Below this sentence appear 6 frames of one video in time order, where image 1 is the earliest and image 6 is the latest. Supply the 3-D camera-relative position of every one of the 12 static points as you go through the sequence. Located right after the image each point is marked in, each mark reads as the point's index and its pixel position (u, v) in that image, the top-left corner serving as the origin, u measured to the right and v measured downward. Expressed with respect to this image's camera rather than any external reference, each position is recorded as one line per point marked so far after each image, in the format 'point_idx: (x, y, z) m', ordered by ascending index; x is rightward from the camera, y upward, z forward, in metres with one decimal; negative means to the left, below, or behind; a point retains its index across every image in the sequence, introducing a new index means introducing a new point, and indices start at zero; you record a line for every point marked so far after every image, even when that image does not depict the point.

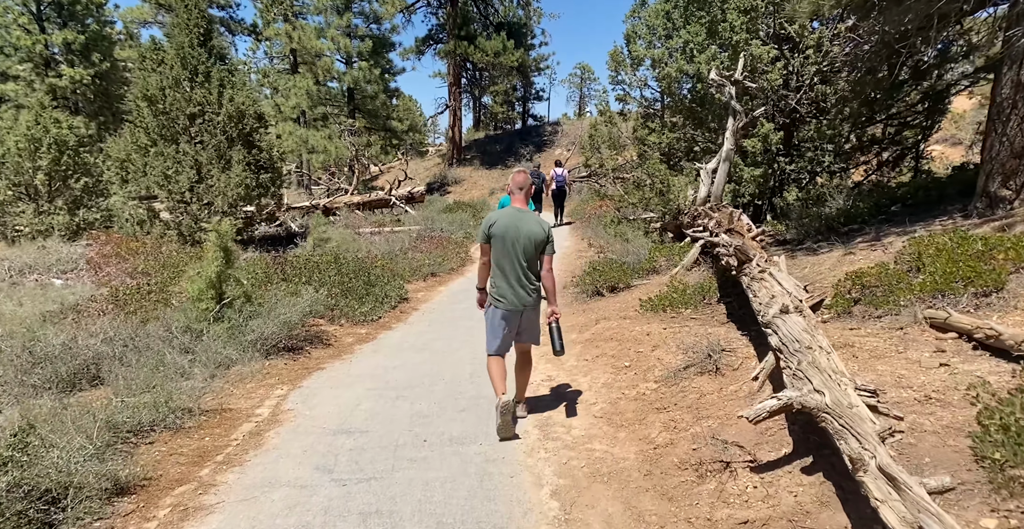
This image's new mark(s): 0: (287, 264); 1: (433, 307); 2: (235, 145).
0: (-3.9, 0.0, +10.5) m
1: (-1.3, -0.7, +9.9) m
2: (-7.0, +3.0, +15.3) m
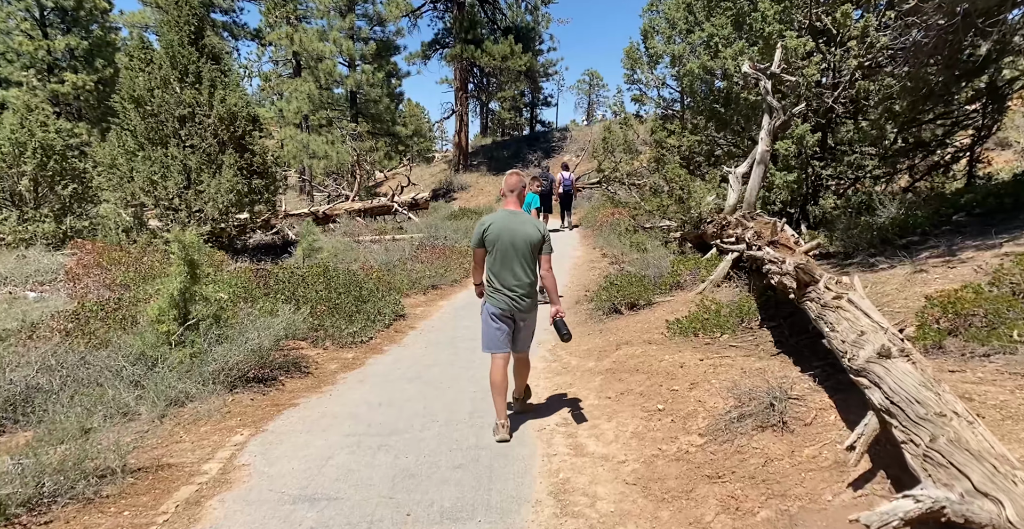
0: (-3.8, -0.2, +9.5) m
1: (-1.2, -0.9, +9.0) m
2: (-6.8, +2.8, +14.5) m
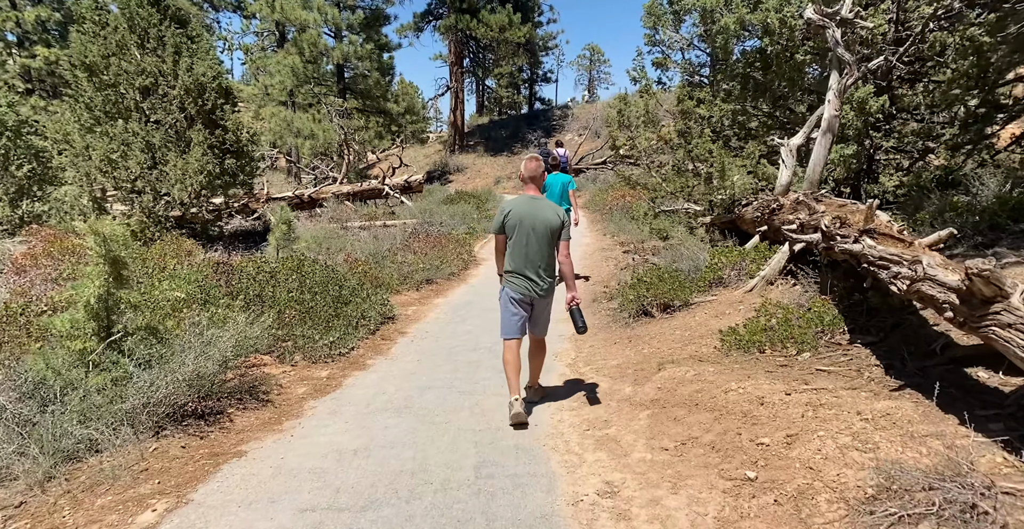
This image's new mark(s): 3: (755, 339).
0: (-3.7, -0.1, +8.1) m
1: (-1.1, -0.8, +7.6) m
2: (-6.8, +3.0, +13.0) m
3: (+2.0, -0.6, +5.1) m
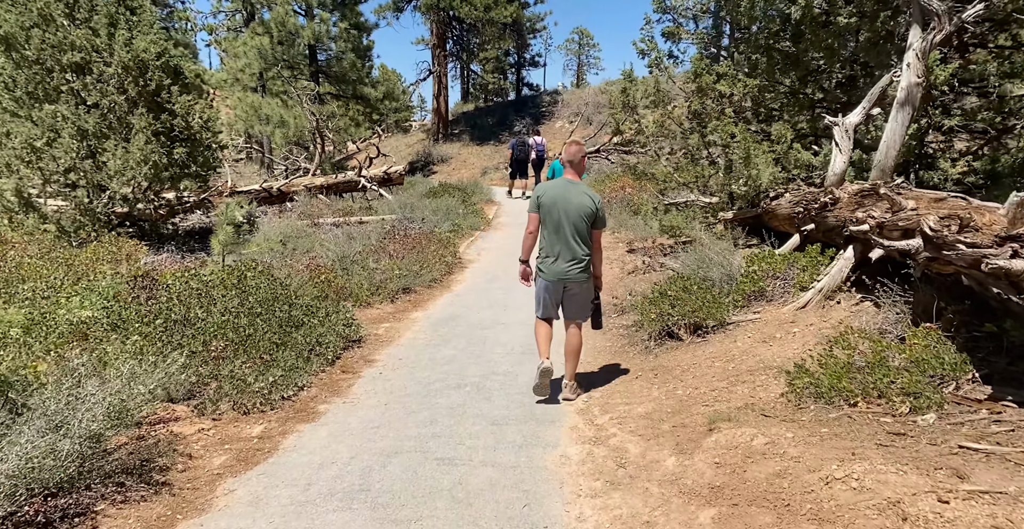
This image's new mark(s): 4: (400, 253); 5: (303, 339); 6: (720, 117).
0: (-3.8, -0.3, +6.6) m
1: (-1.2, -0.9, +6.1) m
2: (-7.0, +2.9, +11.3) m
3: (+2.0, -0.7, +3.7) m
4: (-1.9, +0.2, +10.2) m
5: (-2.0, -0.7, +5.7) m
6: (+3.1, +2.2, +9.2) m
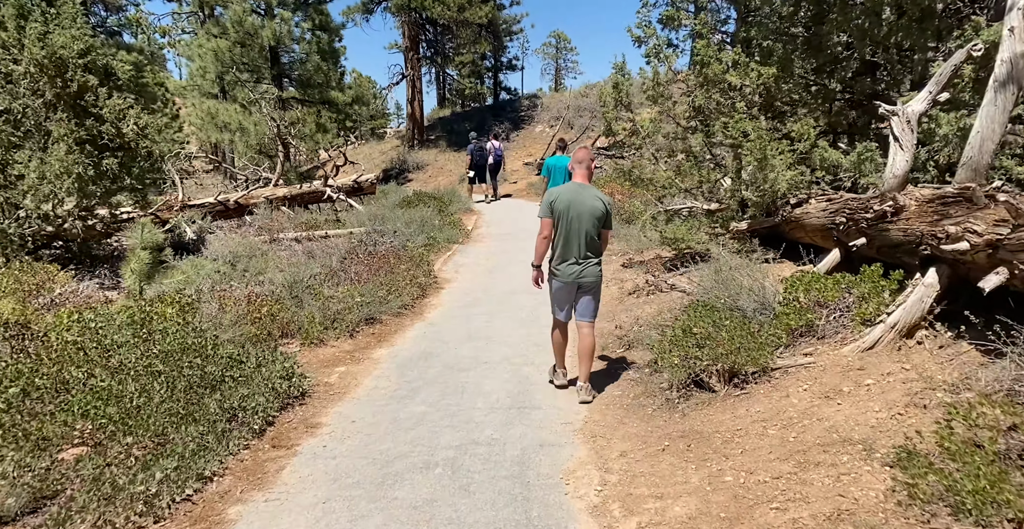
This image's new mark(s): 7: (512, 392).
0: (-3.9, -0.6, +5.1) m
1: (-1.3, -1.2, +4.7) m
2: (-7.3, +2.4, +9.8) m
3: (+1.9, -0.9, +2.4) m
4: (-2.2, -0.1, +8.8) m
5: (-2.1, -1.0, +4.3) m
6: (+2.9, +2.0, +8.0) m
7: (0.0, -1.1, +5.4) m
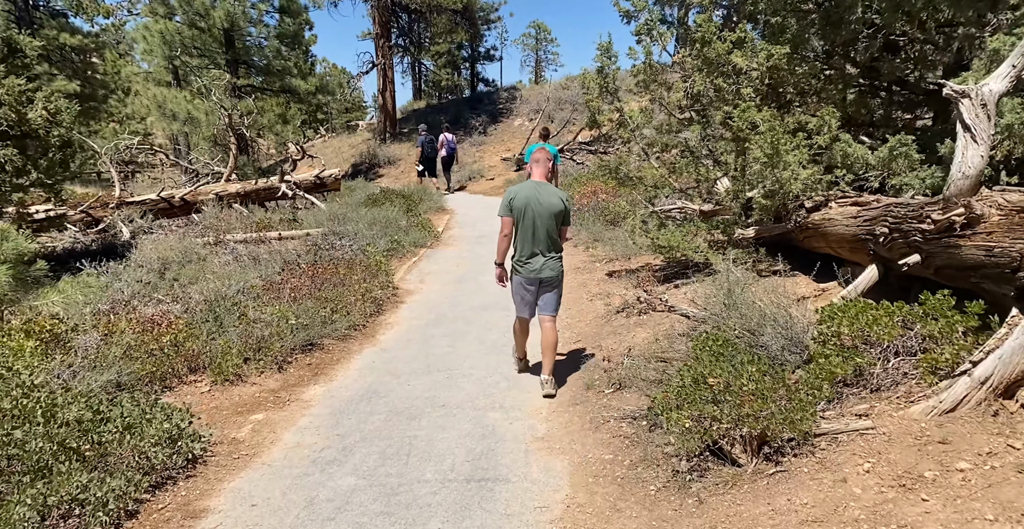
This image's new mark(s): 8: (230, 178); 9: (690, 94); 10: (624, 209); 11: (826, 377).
0: (-4.2, -0.8, +3.8) m
1: (-1.5, -1.4, +3.5) m
2: (-7.8, +2.3, +8.3) m
3: (+1.8, -1.1, +1.3) m
4: (-2.6, -0.3, +7.5) m
5: (-2.3, -1.2, +3.0) m
6: (+2.5, +1.8, +6.8) m
7: (-0.3, -1.3, +4.2) m
8: (-7.1, +2.1, +15.1) m
9: (+2.2, +2.2, +7.7) m
10: (+1.8, +0.9, +10.1) m
11: (+1.9, -0.7, +3.6) m
